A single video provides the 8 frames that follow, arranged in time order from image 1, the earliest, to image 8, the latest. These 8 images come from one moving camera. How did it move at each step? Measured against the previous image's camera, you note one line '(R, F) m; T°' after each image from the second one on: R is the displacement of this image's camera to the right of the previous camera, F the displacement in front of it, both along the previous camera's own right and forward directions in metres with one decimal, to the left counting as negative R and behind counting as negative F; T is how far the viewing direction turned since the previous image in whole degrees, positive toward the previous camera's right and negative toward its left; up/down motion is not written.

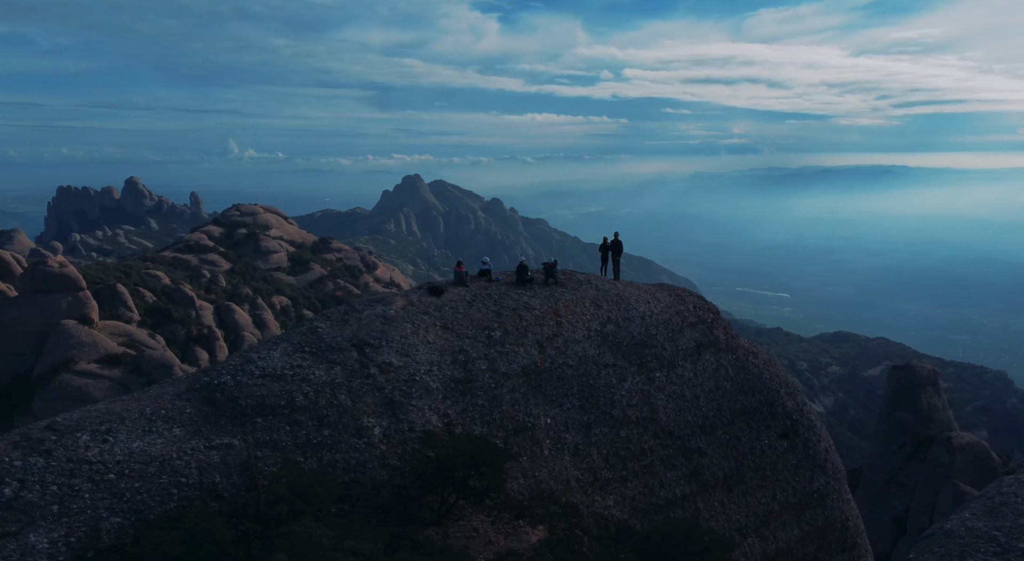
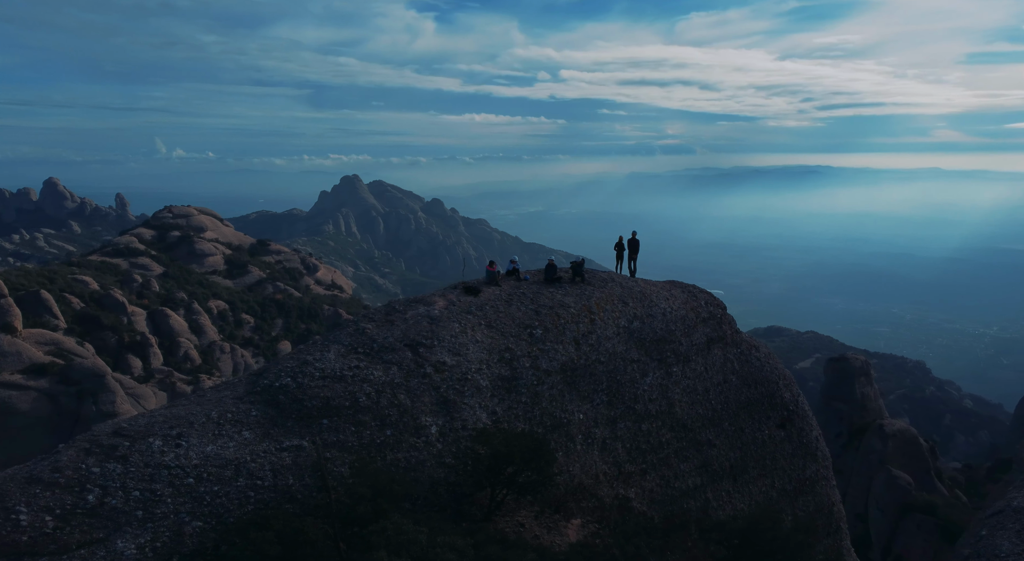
(-1.9, -0.2) m; +3°
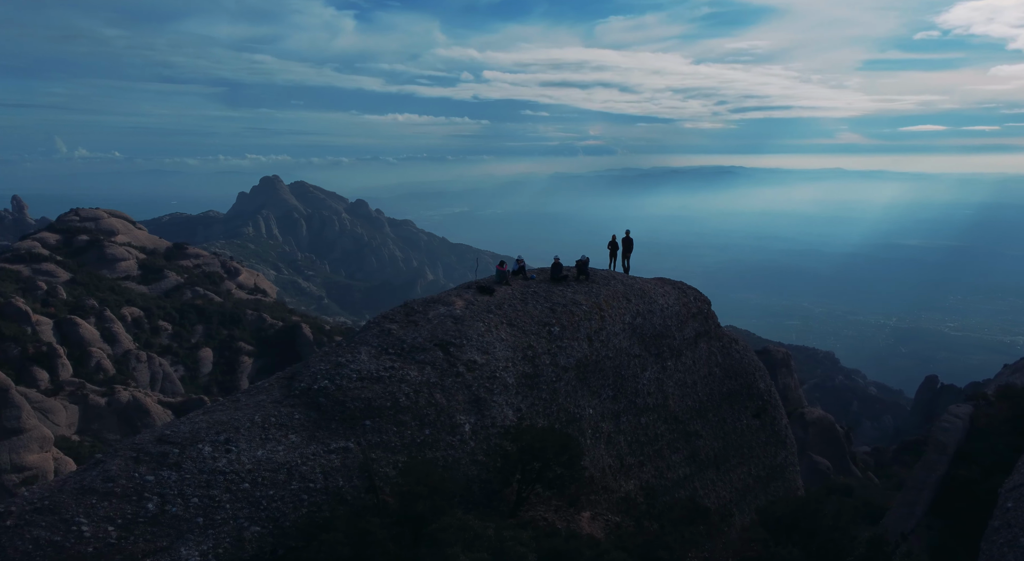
(-1.8, -0.2) m; +5°
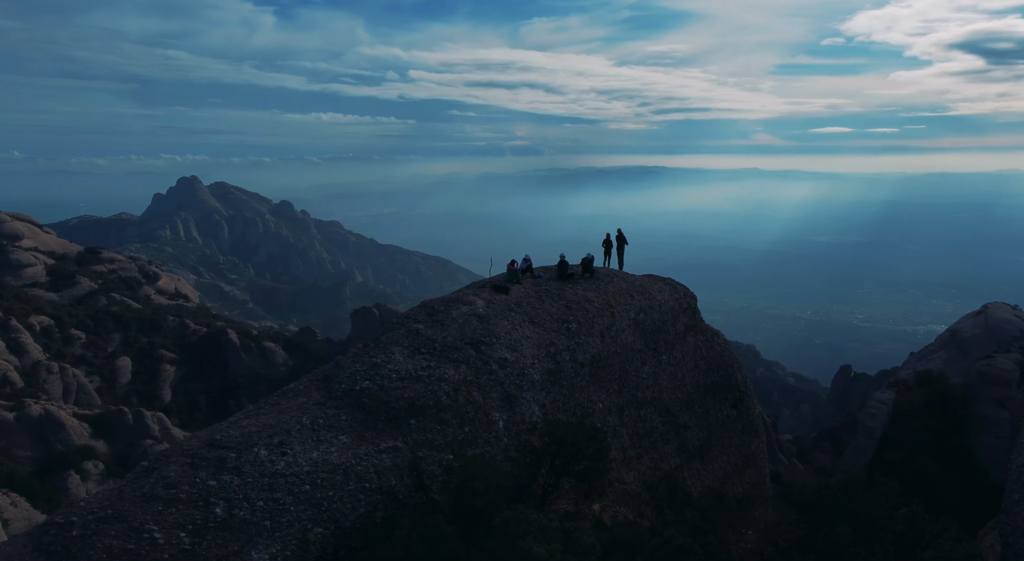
(-1.8, -0.2) m; +4°
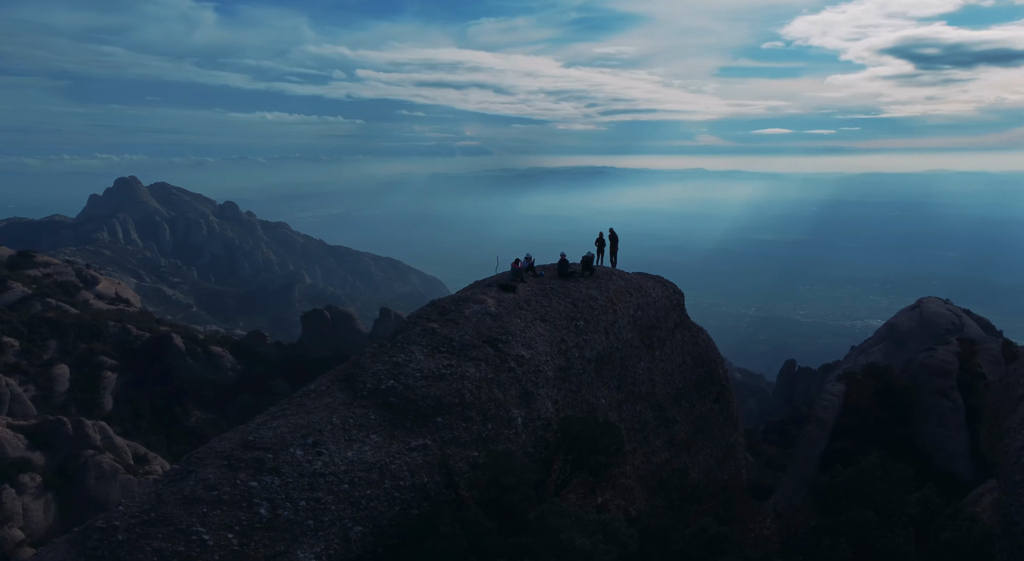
(-1.2, -0.2) m; +3°
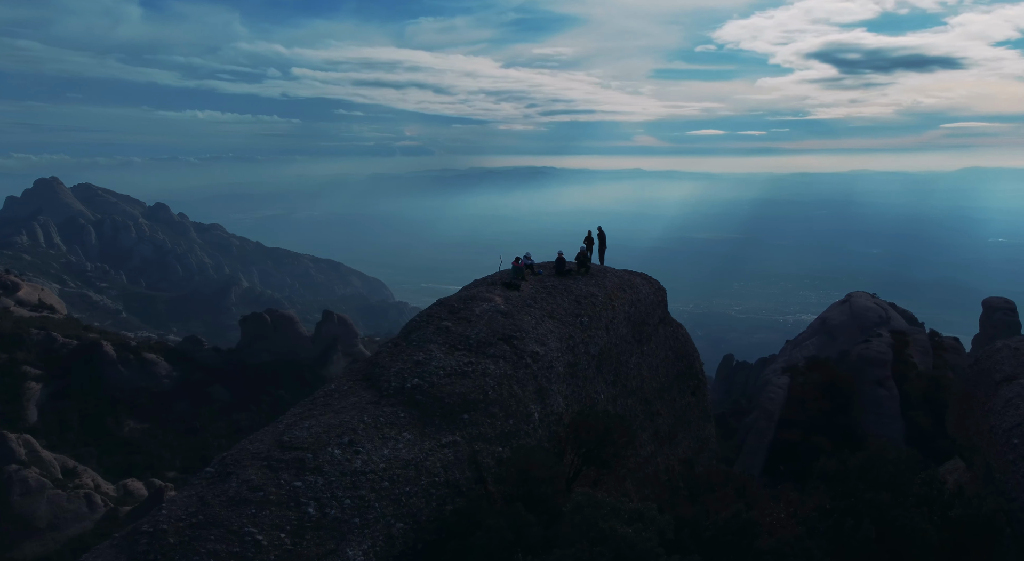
(-1.3, -0.2) m; +4°
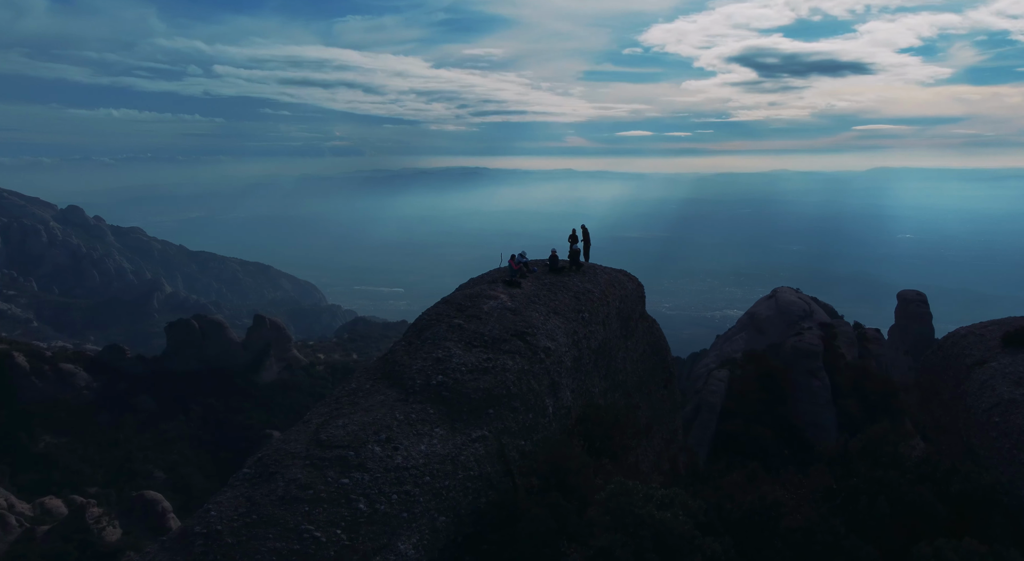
(-1.5, -0.2) m; +5°
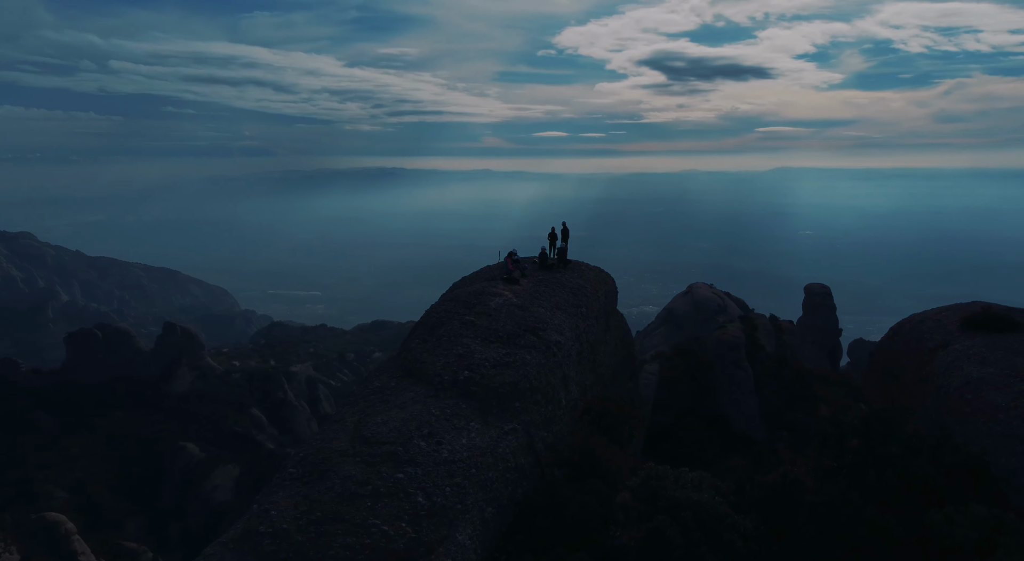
(-1.8, -0.2) m; +6°
